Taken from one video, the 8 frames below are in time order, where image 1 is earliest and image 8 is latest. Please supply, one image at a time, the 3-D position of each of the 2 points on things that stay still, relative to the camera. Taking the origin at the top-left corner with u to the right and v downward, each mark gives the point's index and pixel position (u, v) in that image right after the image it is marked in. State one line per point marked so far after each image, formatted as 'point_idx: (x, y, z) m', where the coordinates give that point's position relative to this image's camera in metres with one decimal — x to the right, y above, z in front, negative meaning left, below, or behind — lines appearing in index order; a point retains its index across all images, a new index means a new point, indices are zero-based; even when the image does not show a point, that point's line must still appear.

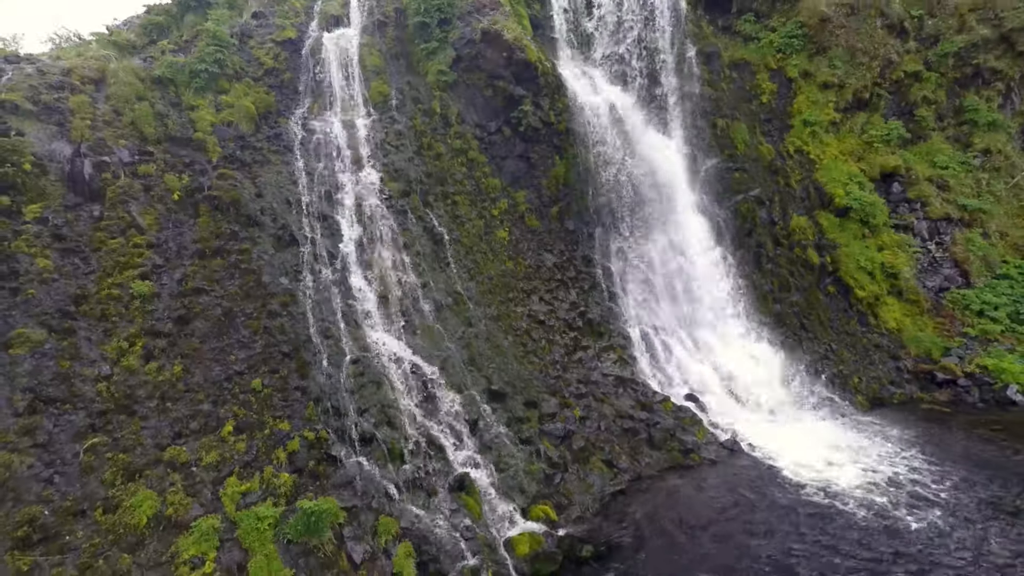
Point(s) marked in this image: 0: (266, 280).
0: (-5.0, +0.1, +9.6) m
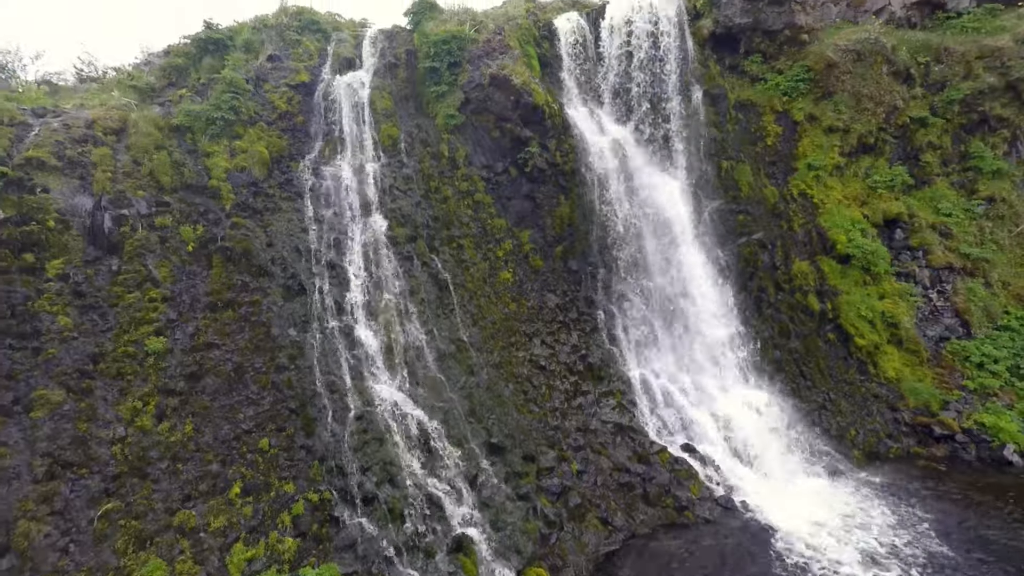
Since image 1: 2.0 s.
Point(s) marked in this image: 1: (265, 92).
0: (-5.0, -1.0, +9.9) m
1: (-6.9, +5.6, +13.1) m
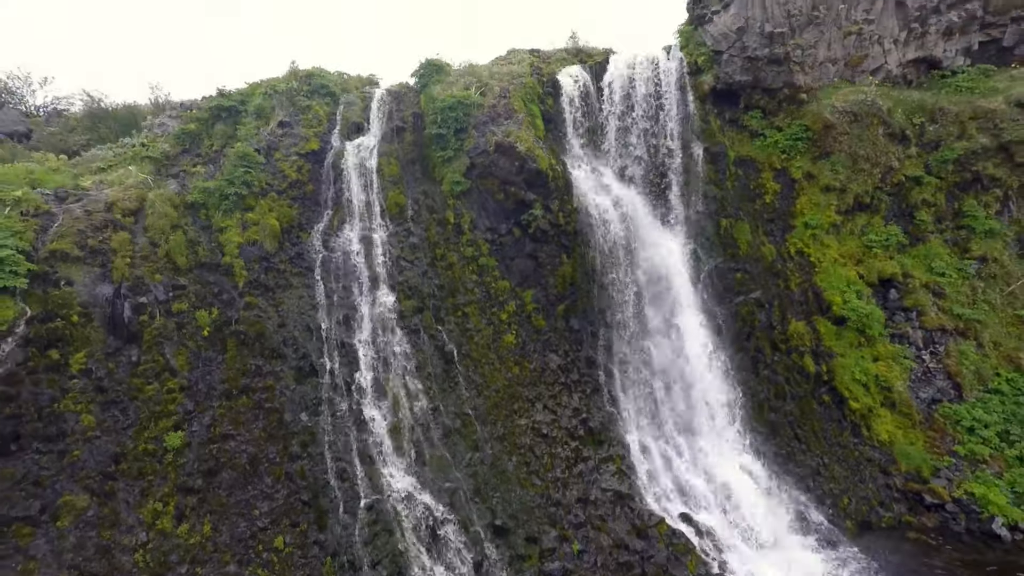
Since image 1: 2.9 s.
0: (-4.9, -2.8, +10.2) m
1: (-6.8, +3.7, +13.5) m
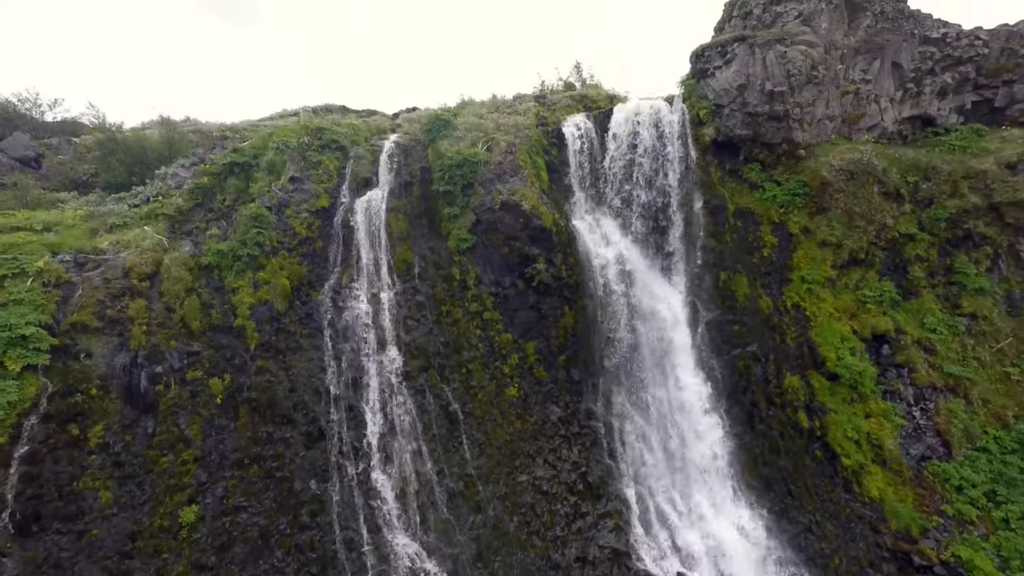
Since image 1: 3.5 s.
0: (-4.8, -4.5, +10.5) m
1: (-6.6, +2.1, +13.8) m
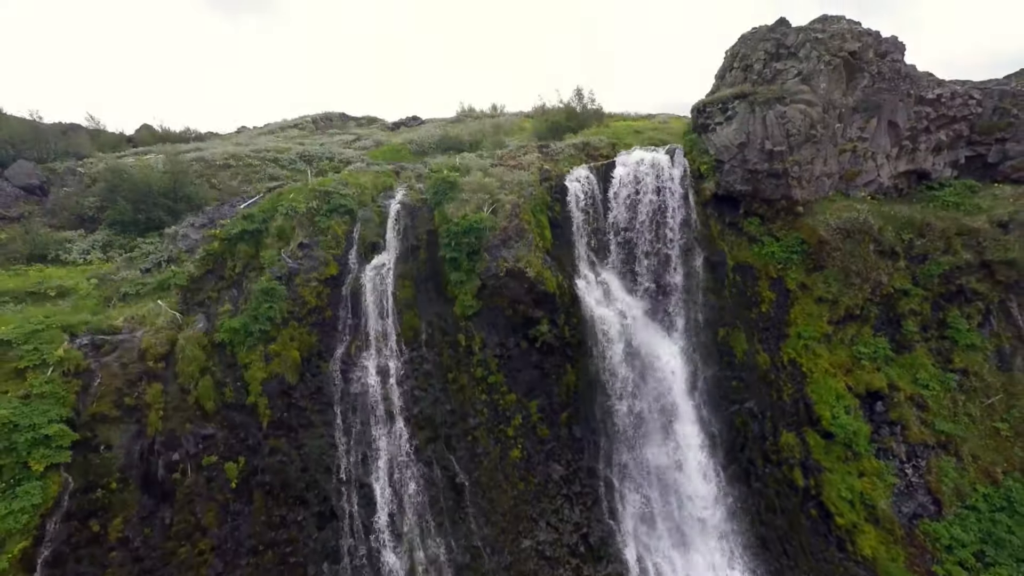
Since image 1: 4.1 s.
0: (-4.7, -6.6, +10.9) m
1: (-6.5, +0.1, +14.1) m
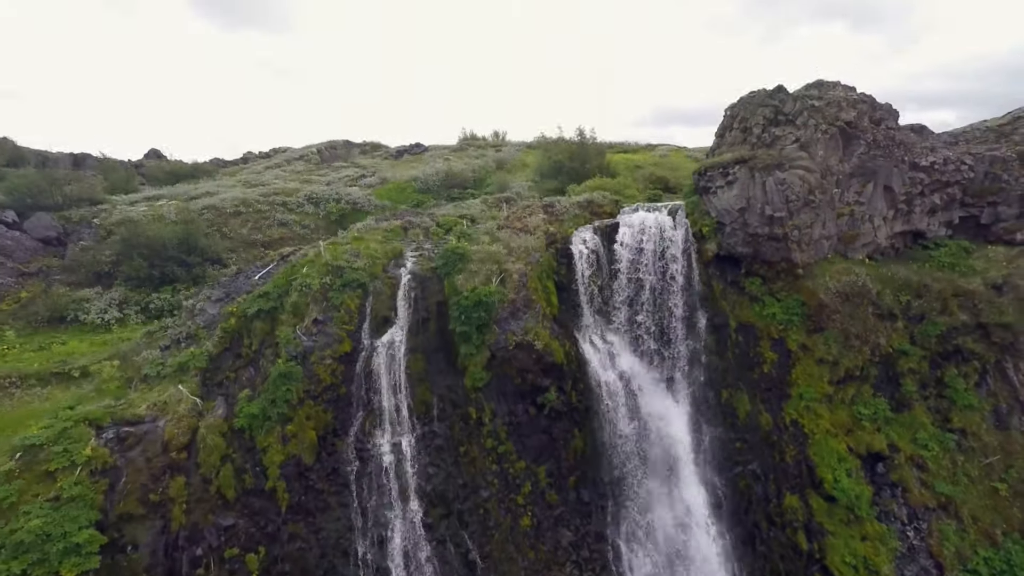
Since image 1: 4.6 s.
0: (-4.3, -8.9, +11.2) m
1: (-6.2, -2.3, +14.5) m
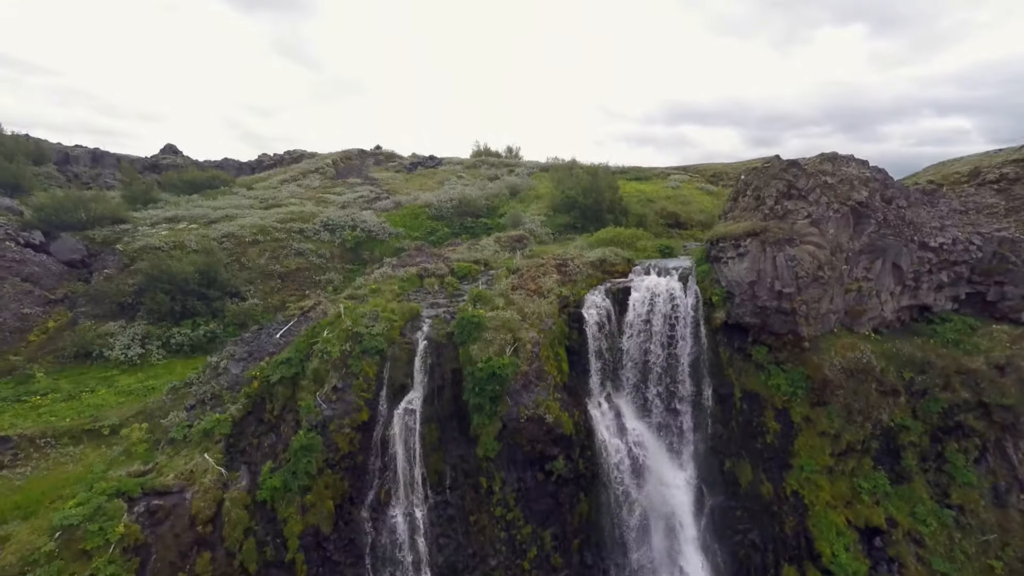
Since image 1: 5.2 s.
0: (-4.2, -11.3, +11.8) m
1: (-5.8, -4.7, +15.1) m
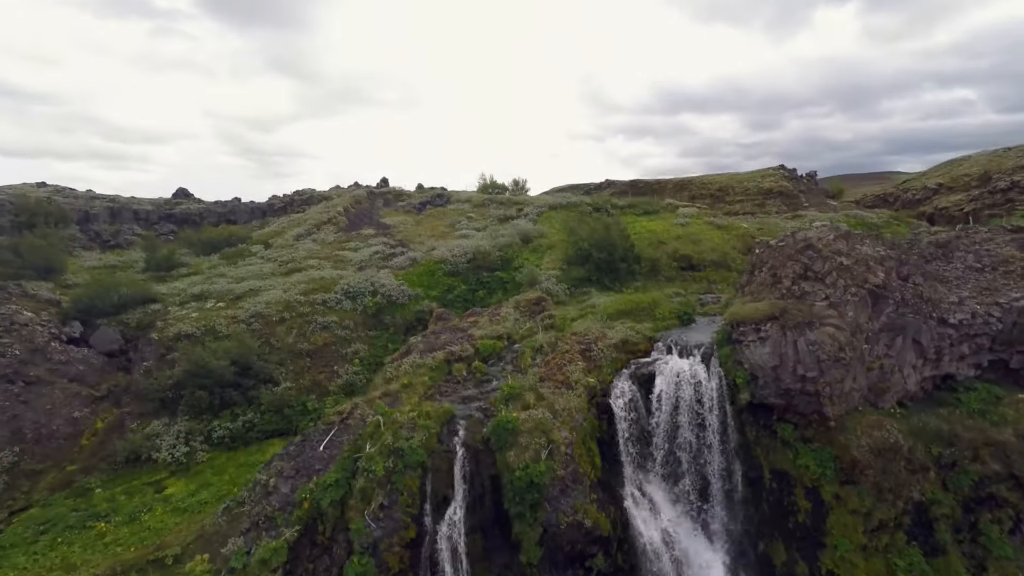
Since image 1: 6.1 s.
0: (-2.5, -15.5, +12.4) m
1: (-4.4, -9.0, +15.8) m
